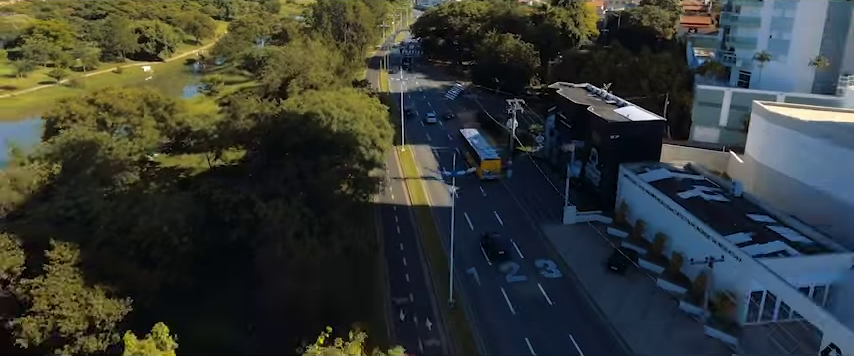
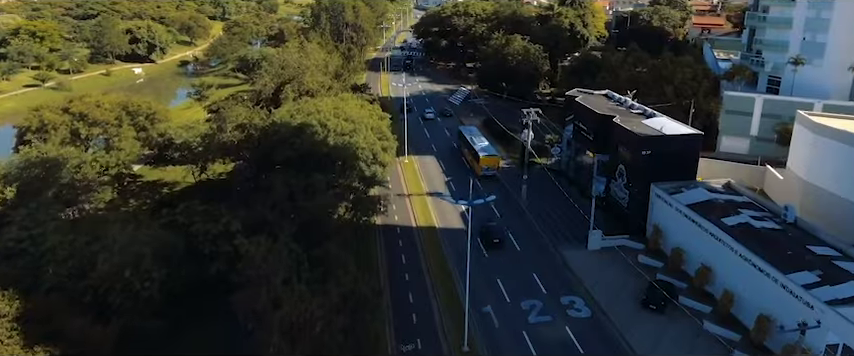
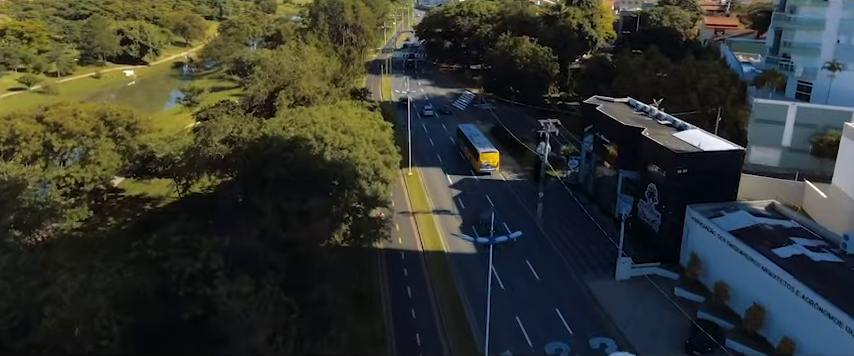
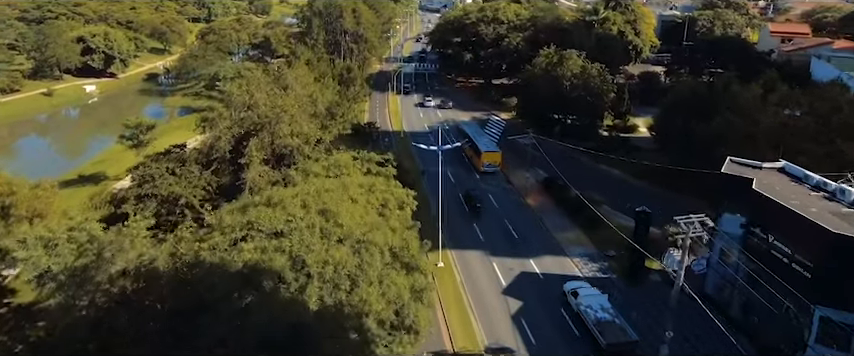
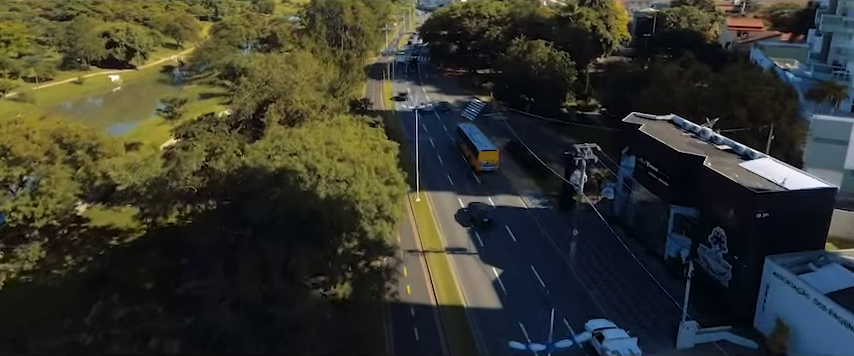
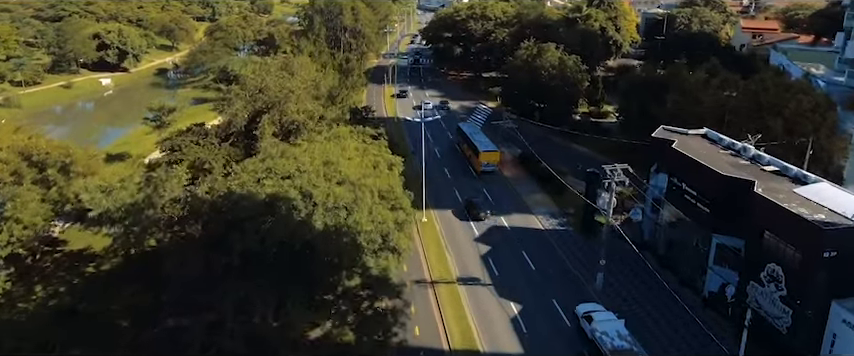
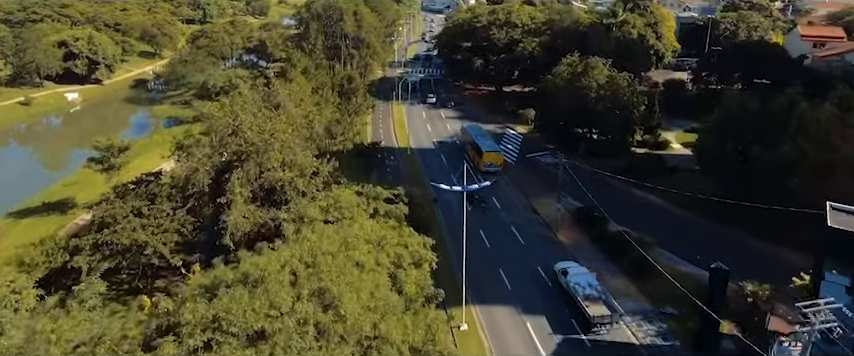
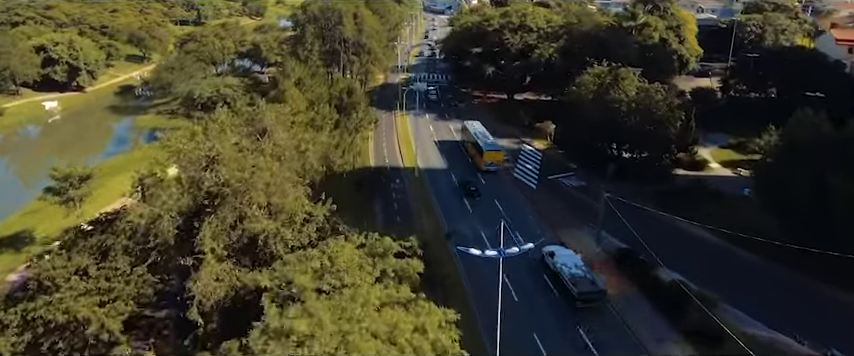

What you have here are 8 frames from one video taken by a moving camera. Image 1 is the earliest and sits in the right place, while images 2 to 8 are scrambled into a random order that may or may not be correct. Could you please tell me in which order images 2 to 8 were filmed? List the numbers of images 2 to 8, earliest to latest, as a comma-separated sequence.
2, 3, 5, 6, 4, 7, 8
